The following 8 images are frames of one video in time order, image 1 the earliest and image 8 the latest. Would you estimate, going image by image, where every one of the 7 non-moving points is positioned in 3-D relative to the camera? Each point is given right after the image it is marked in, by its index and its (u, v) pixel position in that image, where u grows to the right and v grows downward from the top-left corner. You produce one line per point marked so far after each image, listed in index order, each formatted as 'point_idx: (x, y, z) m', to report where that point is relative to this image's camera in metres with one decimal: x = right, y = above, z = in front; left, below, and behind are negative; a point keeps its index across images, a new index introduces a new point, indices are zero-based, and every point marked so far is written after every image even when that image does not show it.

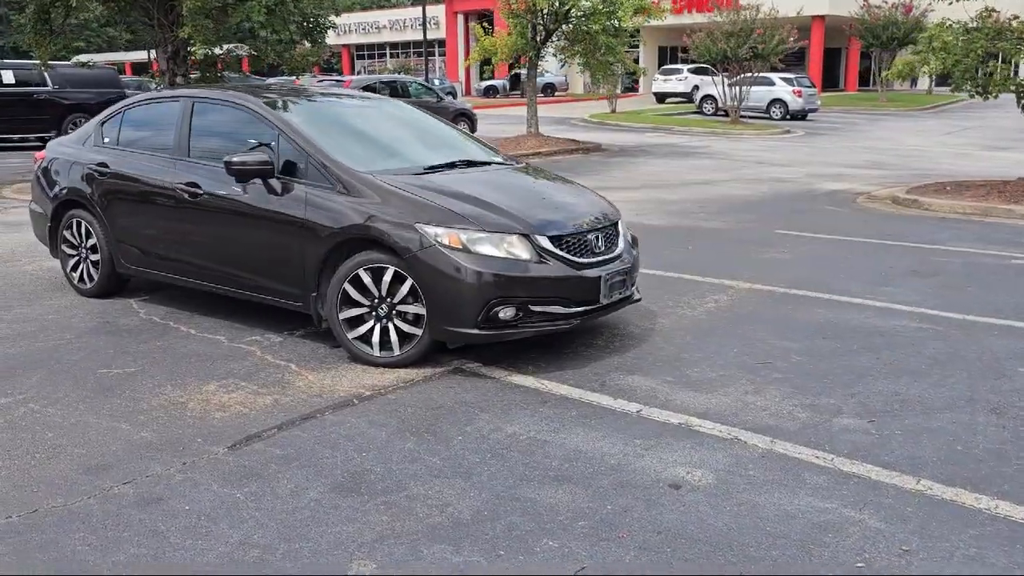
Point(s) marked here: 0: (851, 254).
0: (+3.6, +0.4, +9.3) m
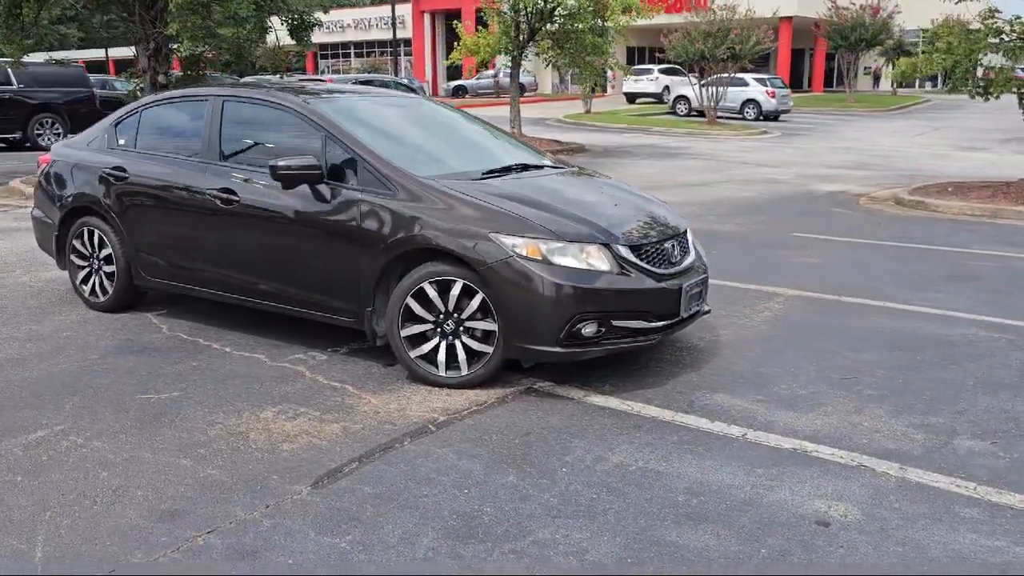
0: (+3.8, +0.3, +9.1) m
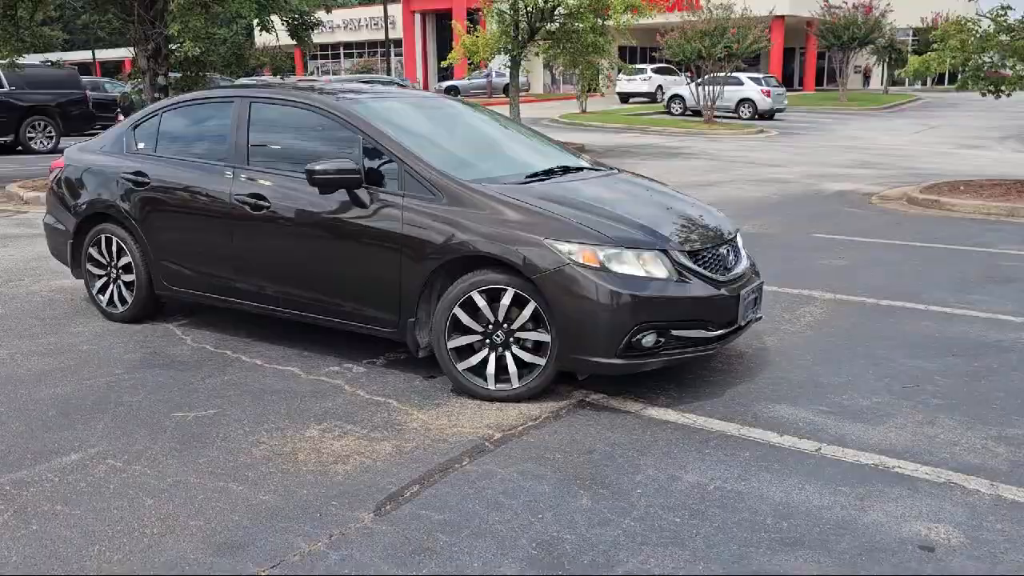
0: (+4.1, +0.3, +8.9) m
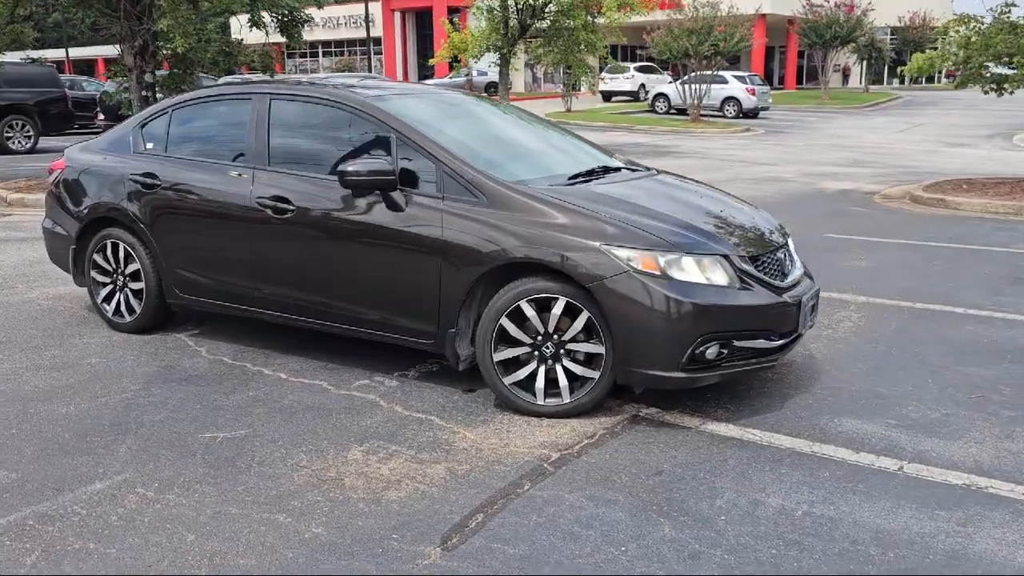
0: (+4.2, +0.3, +8.7) m
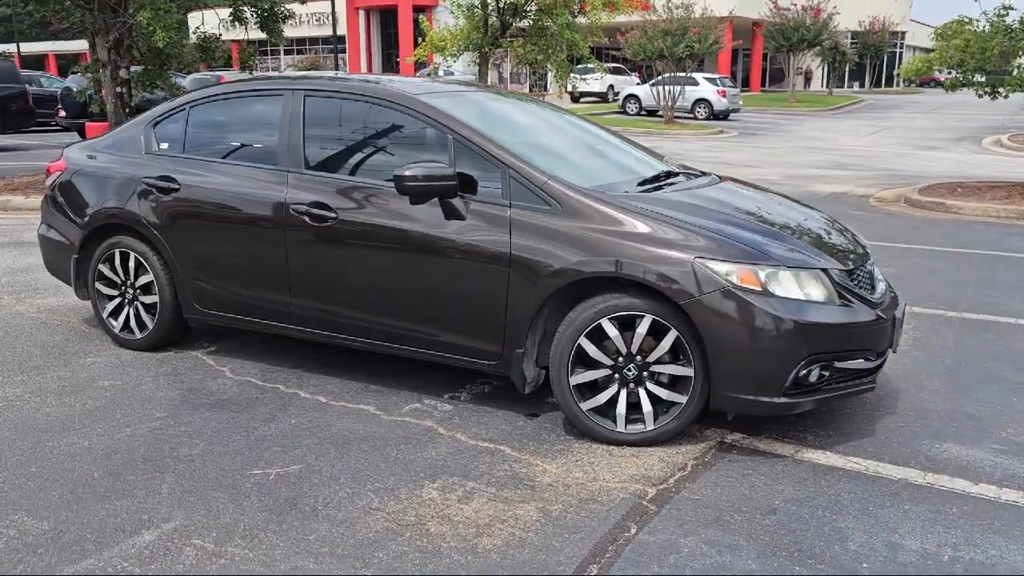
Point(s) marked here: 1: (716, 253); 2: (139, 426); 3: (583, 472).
0: (+4.3, +0.2, +8.5) m
1: (+0.9, +0.2, +3.9) m
2: (-1.8, -0.7, +4.3) m
3: (+0.3, -0.8, +3.8) m
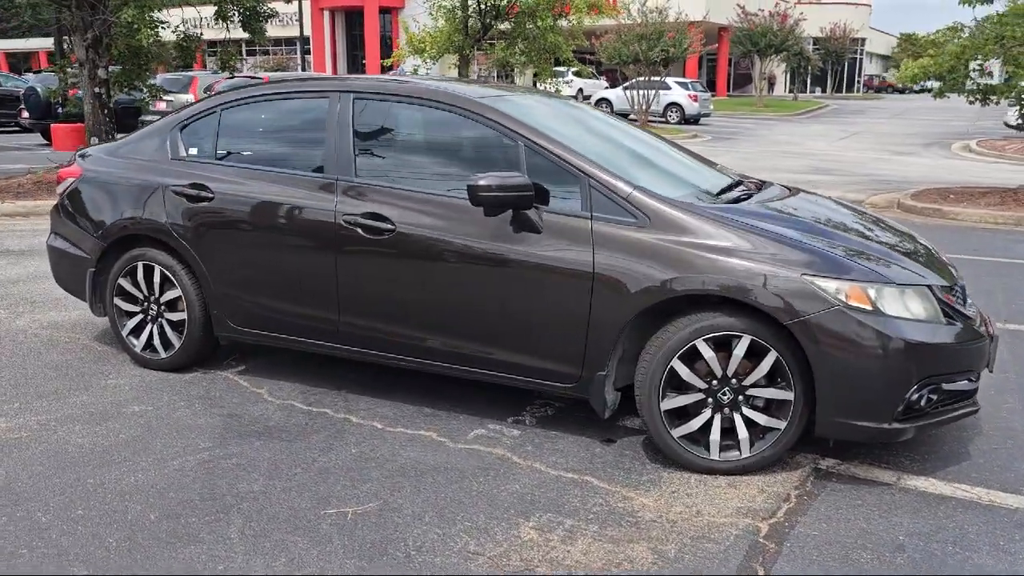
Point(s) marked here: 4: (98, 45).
0: (+4.5, +0.1, +8.4) m
1: (+1.3, +0.1, +3.7) m
2: (-1.5, -0.8, +3.9) m
3: (+0.7, -0.9, +3.5) m
4: (-6.1, +3.6, +12.9) m
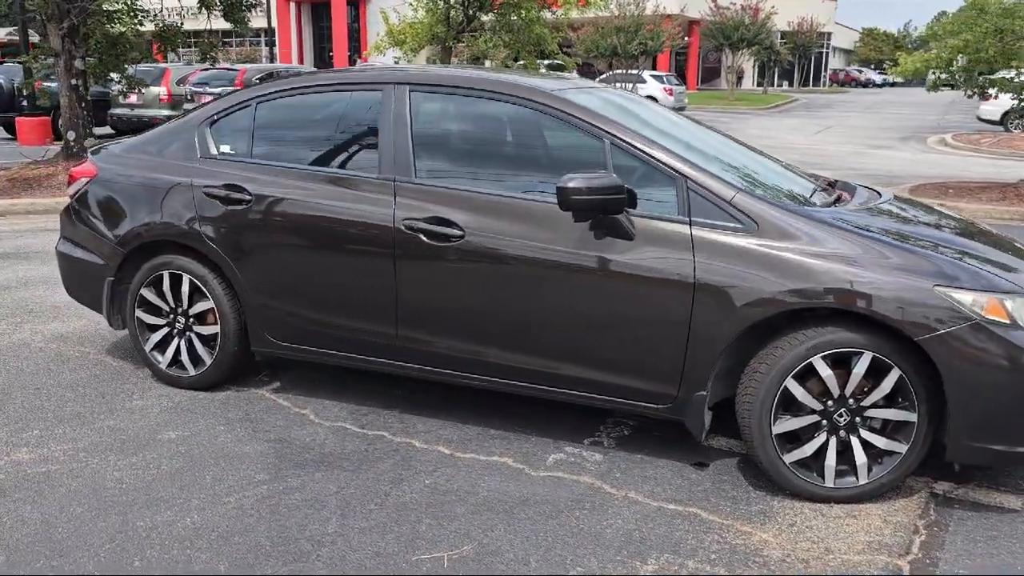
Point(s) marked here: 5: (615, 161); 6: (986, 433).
0: (+4.7, +0.2, +8.3) m
1: (+1.6, 0.0, +3.3) m
2: (-1.1, -0.8, +3.5) m
3: (+1.1, -0.9, +3.2) m
4: (-6.1, +3.6, +12.3) m
5: (+0.4, +0.6, +3.8) m
6: (+1.7, -0.5, +3.4) m
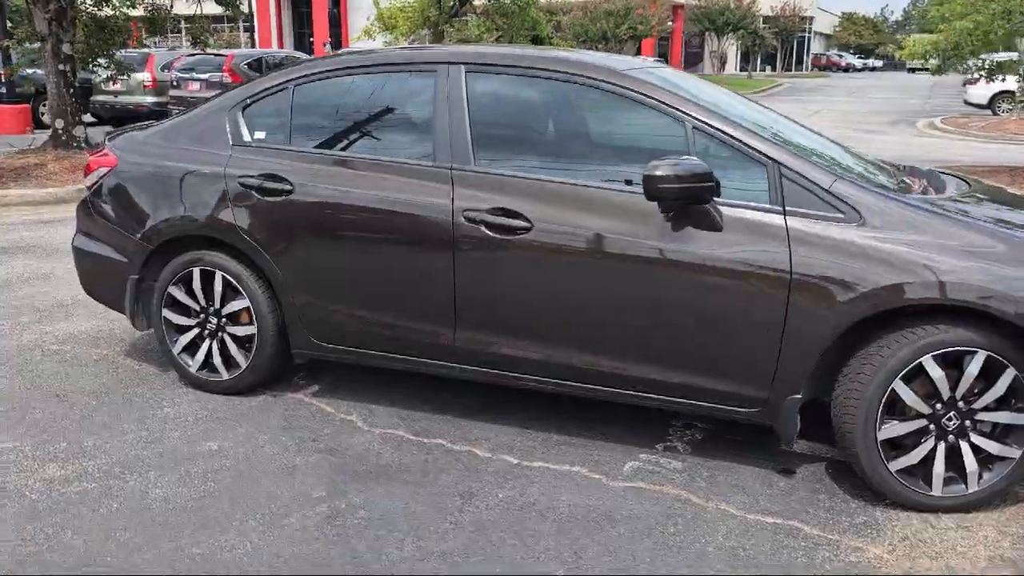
0: (+4.9, +0.3, +8.1) m
1: (+2.0, +0.1, +3.1) m
2: (-0.8, -0.8, +3.2) m
3: (+1.4, -0.9, +2.9) m
4: (-6.1, +3.6, +11.8) m
5: (+0.7, +0.6, +3.5) m
6: (+2.1, -0.5, +3.1) m
